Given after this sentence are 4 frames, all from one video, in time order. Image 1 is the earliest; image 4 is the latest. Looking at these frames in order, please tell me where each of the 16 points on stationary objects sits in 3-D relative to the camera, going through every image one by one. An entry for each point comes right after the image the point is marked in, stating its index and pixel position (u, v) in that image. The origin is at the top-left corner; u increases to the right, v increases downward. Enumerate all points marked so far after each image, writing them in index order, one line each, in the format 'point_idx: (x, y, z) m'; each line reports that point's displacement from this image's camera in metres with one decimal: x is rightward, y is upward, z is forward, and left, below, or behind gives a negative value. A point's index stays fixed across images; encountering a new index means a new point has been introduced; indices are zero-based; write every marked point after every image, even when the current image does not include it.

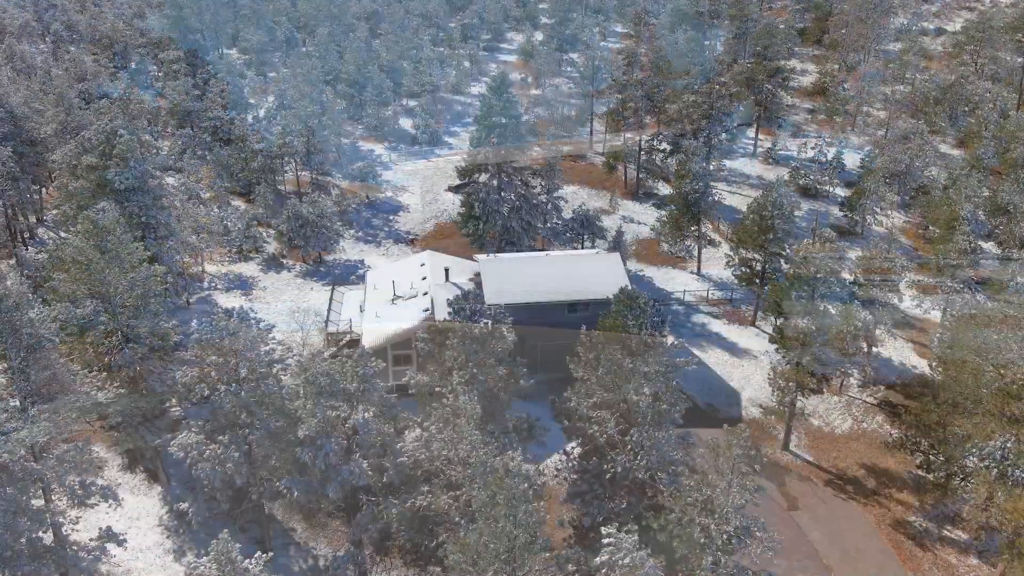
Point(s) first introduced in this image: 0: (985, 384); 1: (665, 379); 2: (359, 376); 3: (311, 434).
0: (+10.4, -2.2, +17.7) m
1: (+2.8, -1.7, +14.7) m
2: (-3.1, -1.8, +15.9) m
3: (-3.9, -2.9, +15.4) m
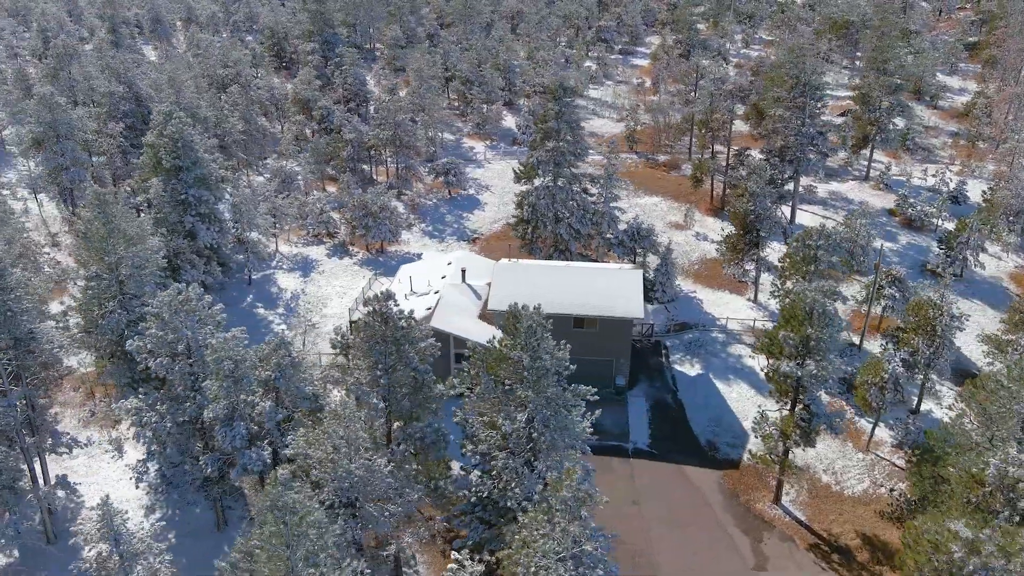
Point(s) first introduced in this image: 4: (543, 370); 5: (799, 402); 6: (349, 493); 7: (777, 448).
0: (+8.5, -3.3, +15.1) m
1: (+0.6, -2.1, +13.8) m
2: (-4.9, -1.6, +16.2) m
3: (-5.9, -2.6, +15.9) m
4: (+0.5, -1.4, +13.6) m
5: (+7.0, -2.8, +19.3) m
6: (-2.9, -3.7, +14.2) m
7: (+6.4, -3.9, +19.1) m
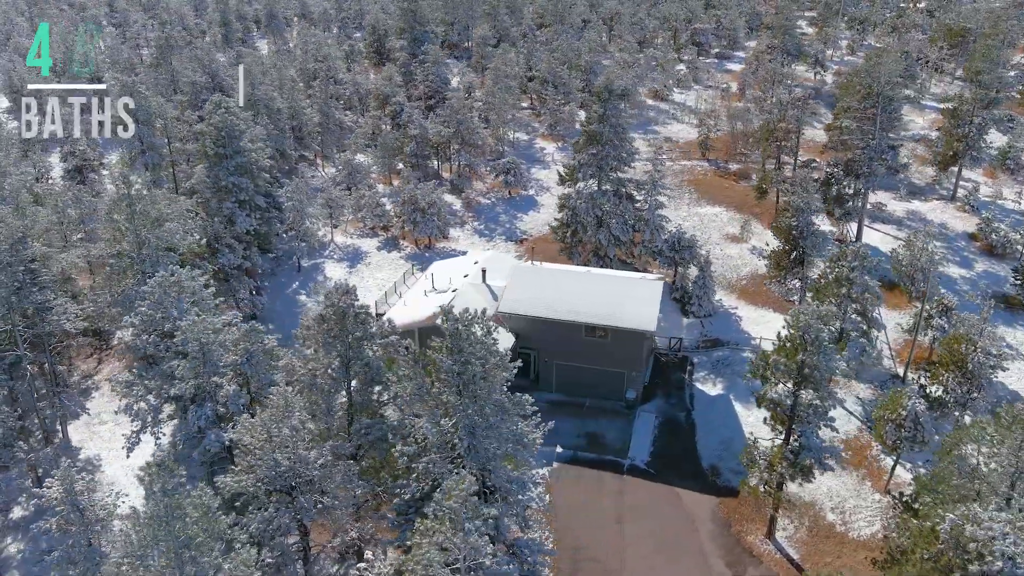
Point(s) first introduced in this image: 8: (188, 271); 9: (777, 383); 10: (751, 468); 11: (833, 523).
0: (+7.3, -3.9, +13.7) m
1: (-0.6, -2.1, +13.5) m
2: (-5.7, -1.4, +16.6) m
3: (-6.8, -2.2, +16.5) m
4: (-0.7, -1.5, +13.3) m
5: (+6.4, -3.3, +18.0) m
6: (-4.2, -3.6, +14.4) m
7: (+5.8, -4.3, +17.9) m
8: (-7.7, +0.4, +18.6) m
9: (+6.0, -2.2, +17.8) m
10: (+5.5, -4.2, +18.1) m
11: (+8.0, -5.9, +19.7) m
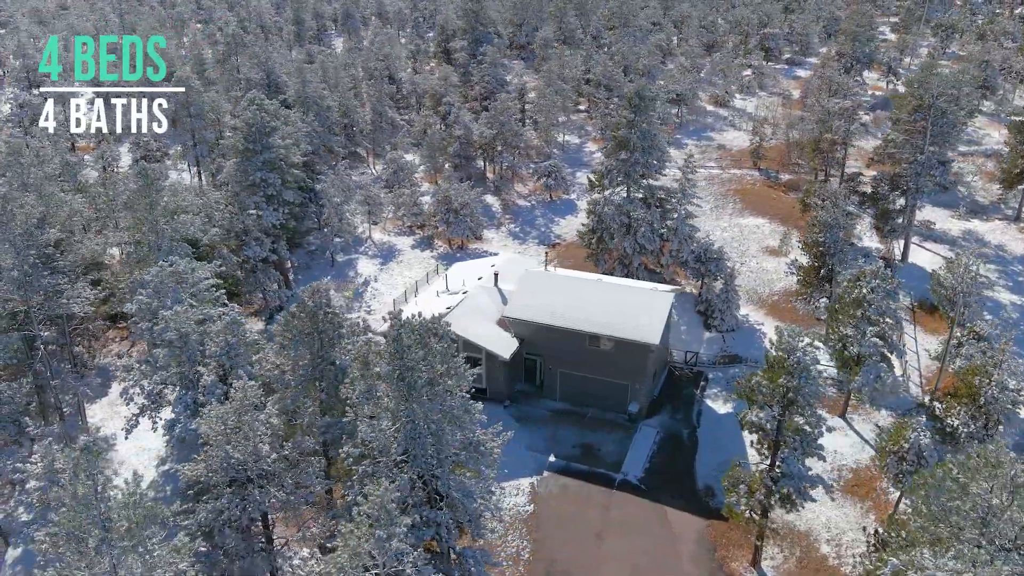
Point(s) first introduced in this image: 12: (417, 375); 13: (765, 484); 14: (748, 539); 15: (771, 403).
0: (+6.3, -4.4, +12.9) m
1: (-1.5, -2.2, +13.5) m
2: (-6.3, -1.2, +17.1) m
3: (-7.4, -2.1, +17.0) m
4: (-1.6, -1.6, +13.3) m
5: (+5.8, -3.7, +17.2) m
6: (-5.1, -3.5, +14.7) m
7: (+5.1, -4.7, +17.2) m
8: (-8.0, +0.6, +19.2) m
9: (+5.4, -2.6, +17.0) m
10: (+4.9, -4.6, +17.4) m
11: (+7.5, -6.4, +18.7) m
12: (-1.6, -1.5, +13.3) m
13: (+5.4, -4.2, +16.8) m
14: (+5.8, -6.1, +19.2) m
15: (+5.6, -2.4, +16.8) m
